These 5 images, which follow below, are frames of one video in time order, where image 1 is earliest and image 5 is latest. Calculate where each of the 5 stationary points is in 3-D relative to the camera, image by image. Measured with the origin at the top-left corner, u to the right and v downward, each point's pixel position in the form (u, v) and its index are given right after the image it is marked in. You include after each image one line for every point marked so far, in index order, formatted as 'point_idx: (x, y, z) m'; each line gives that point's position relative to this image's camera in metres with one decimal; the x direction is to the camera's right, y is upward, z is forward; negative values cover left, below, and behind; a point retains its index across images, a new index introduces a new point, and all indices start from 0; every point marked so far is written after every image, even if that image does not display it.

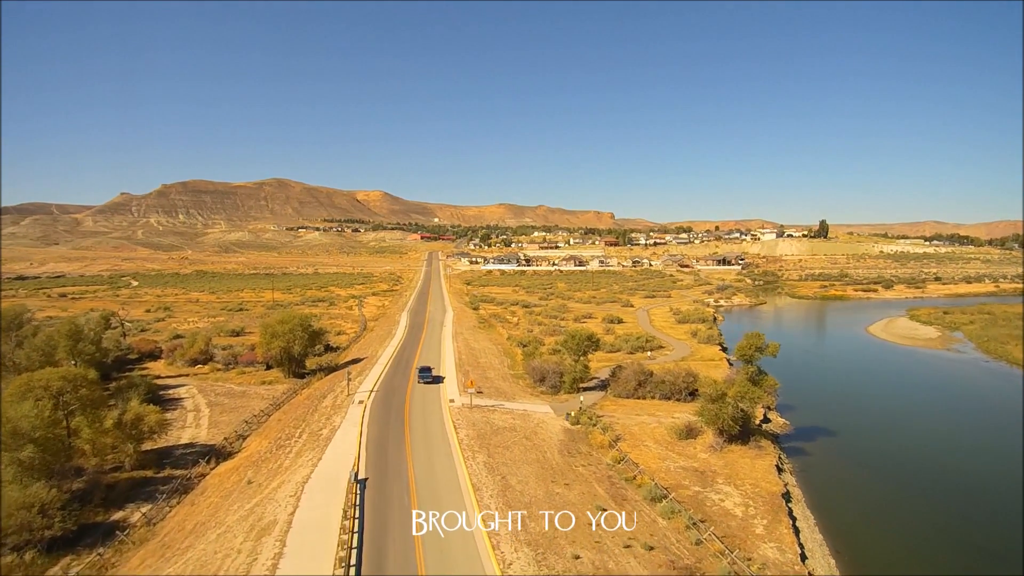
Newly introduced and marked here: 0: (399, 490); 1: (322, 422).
0: (-2.9, -5.3, +13.5) m
1: (-6.9, -4.9, +18.7) m
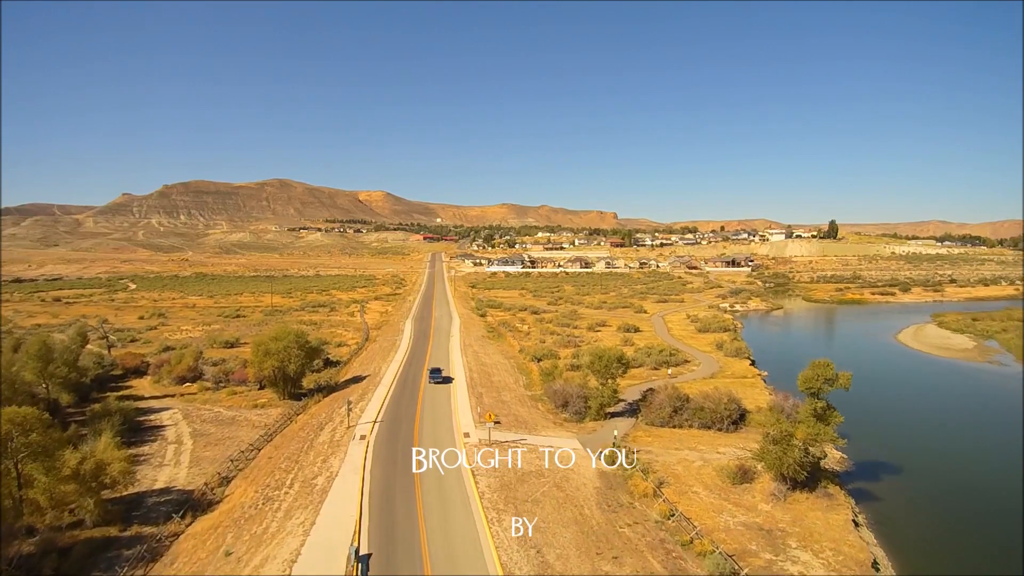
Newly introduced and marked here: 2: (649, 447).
0: (-2.1, -5.9, +10.9) m
1: (-6.1, -5.5, +16.1) m
2: (+5.0, -5.9, +19.0) m
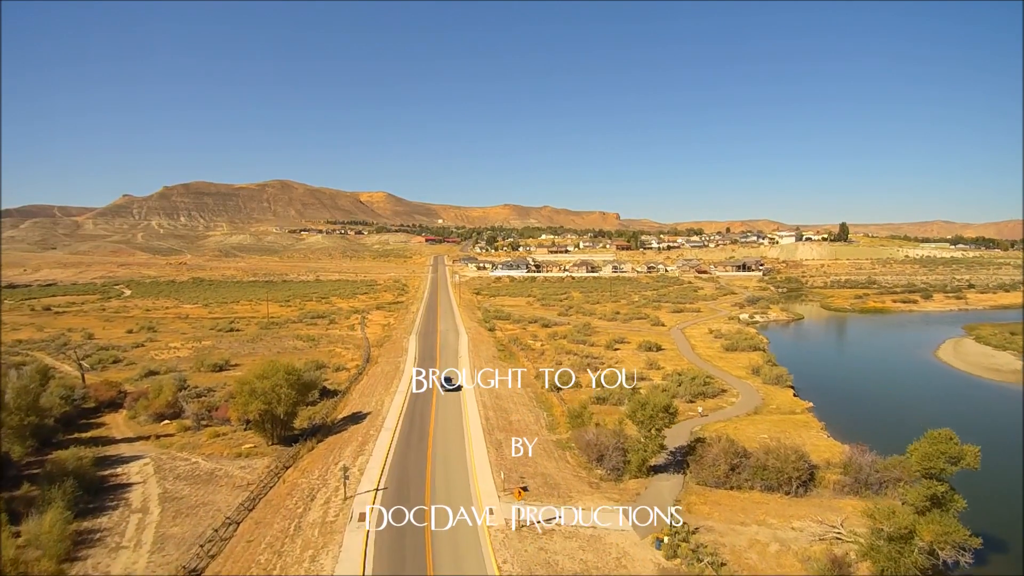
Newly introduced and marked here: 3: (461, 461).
0: (-1.2, -7.2, +7.7) m
1: (-5.1, -6.8, +12.9) m
2: (+5.9, -7.1, +15.7) m
3: (-1.9, -6.3, +19.2) m
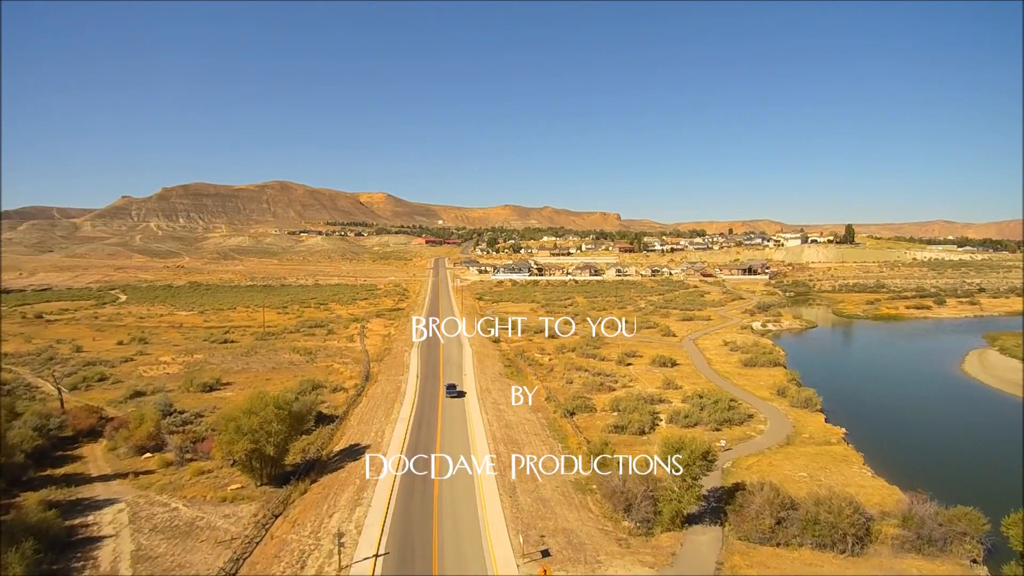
0: (-0.7, -8.1, +5.6) m
1: (-4.6, -7.7, +10.8) m
2: (+6.5, -8.0, +13.6) m
3: (-1.3, -7.3, +17.1) m
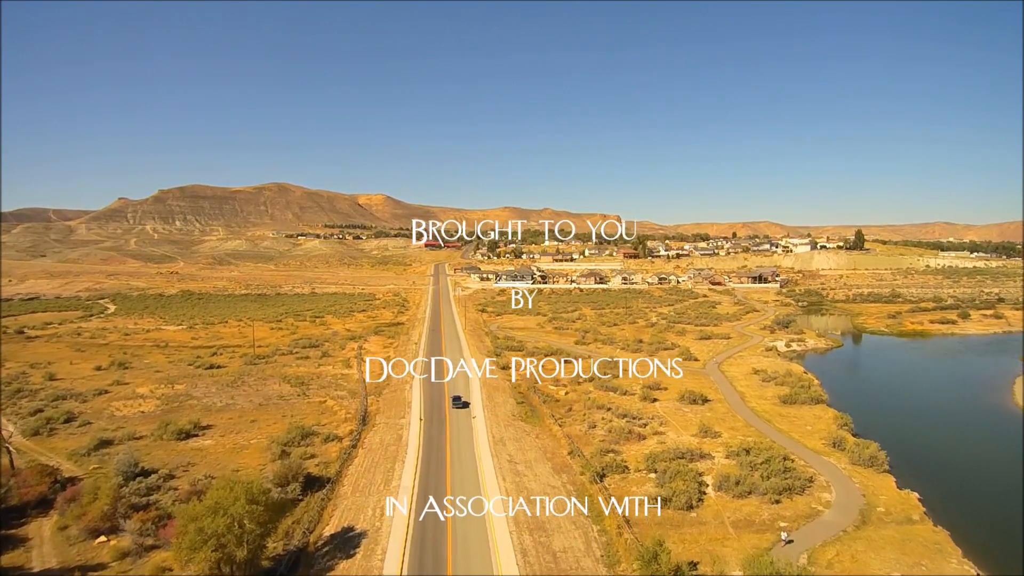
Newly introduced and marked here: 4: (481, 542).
0: (+0.3, -10.1, +1.7) m
1: (-3.6, -9.7, +6.9) m
2: (+7.5, -10.0, +9.8) m
3: (-0.4, -9.2, +13.2) m
4: (-0.9, -9.0, +17.4) m
